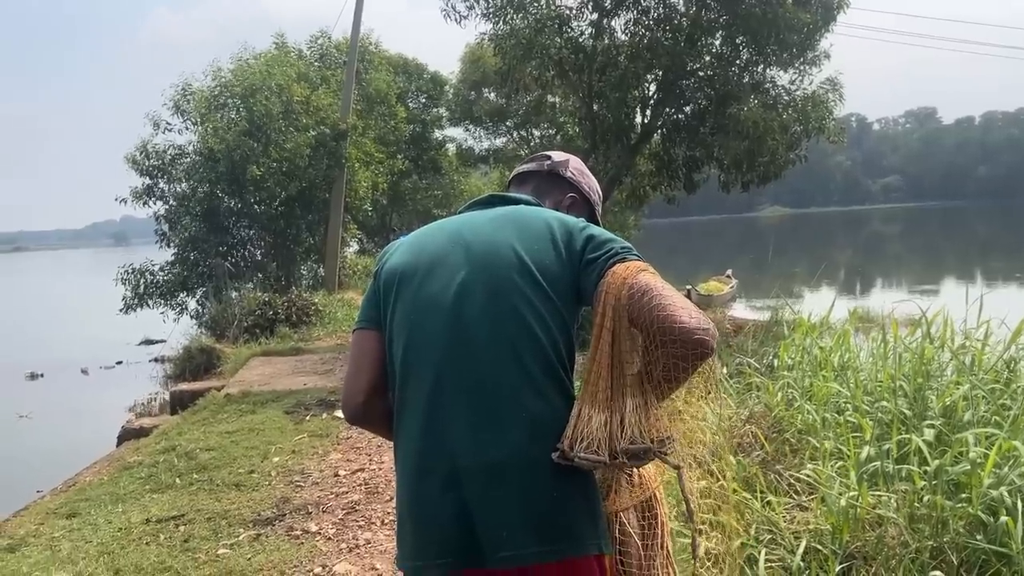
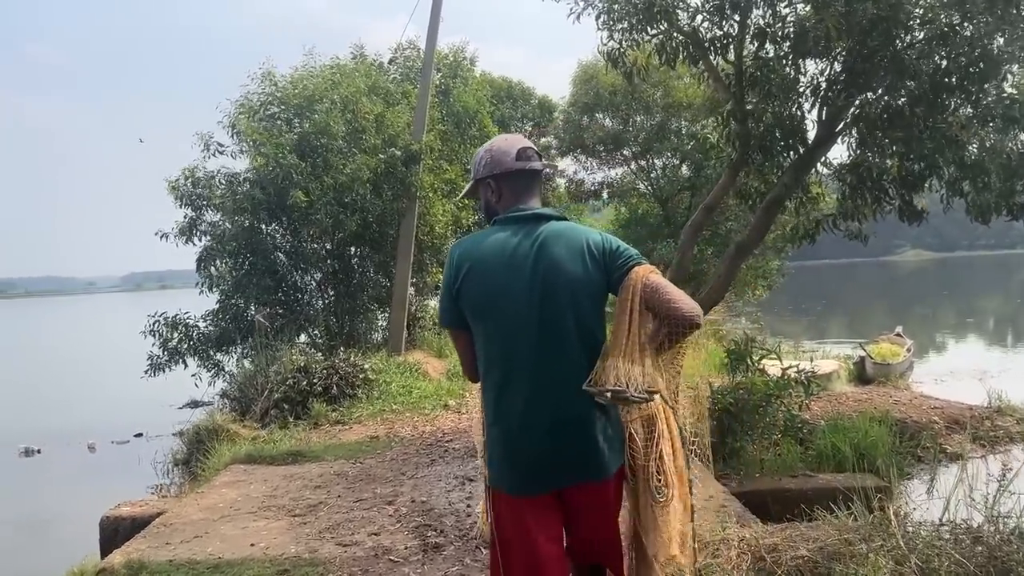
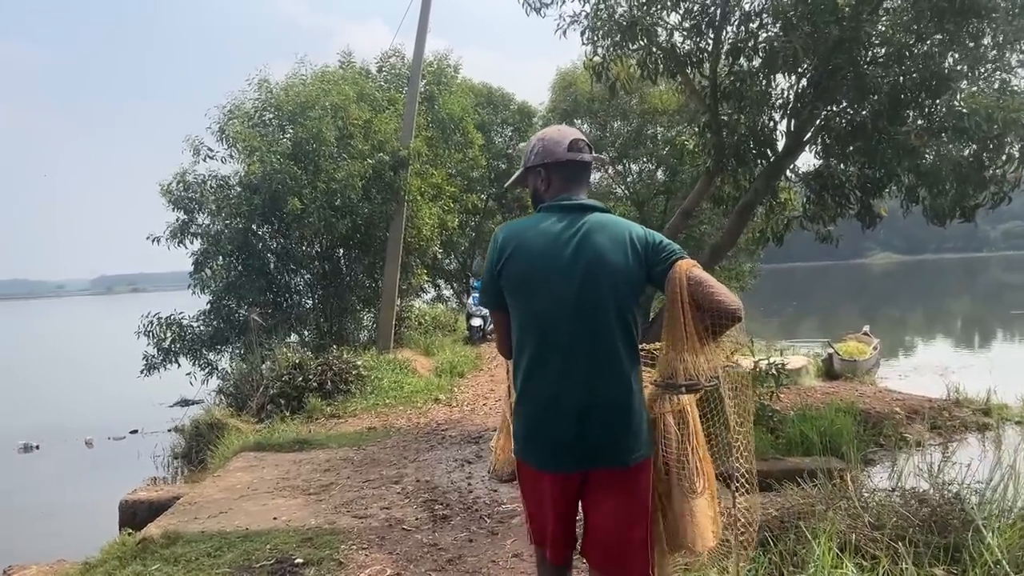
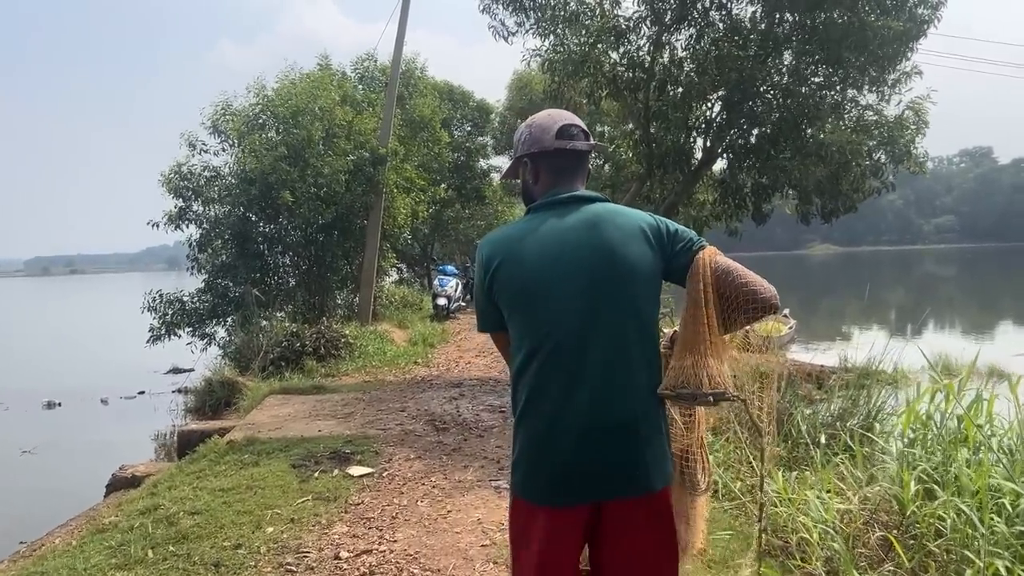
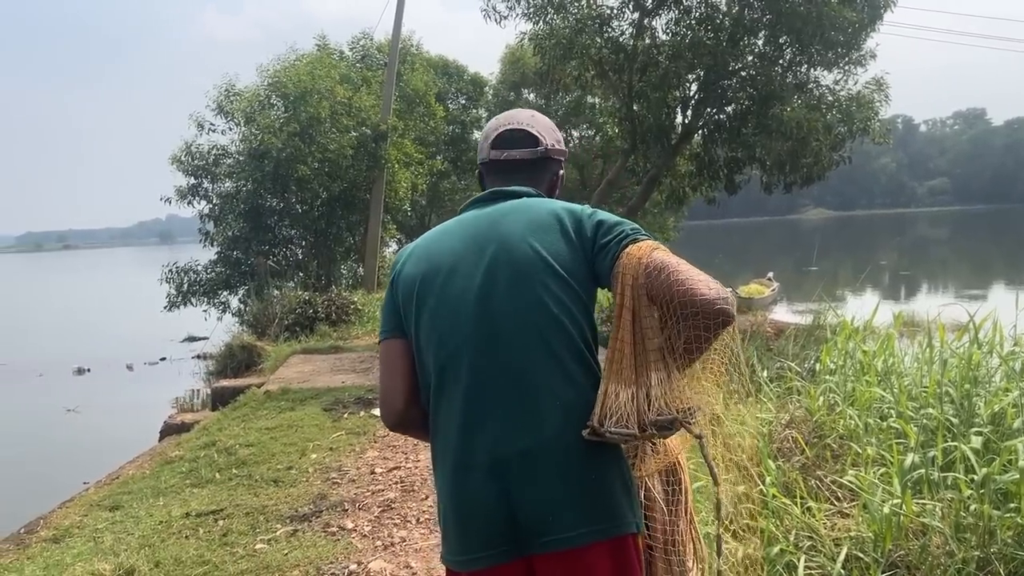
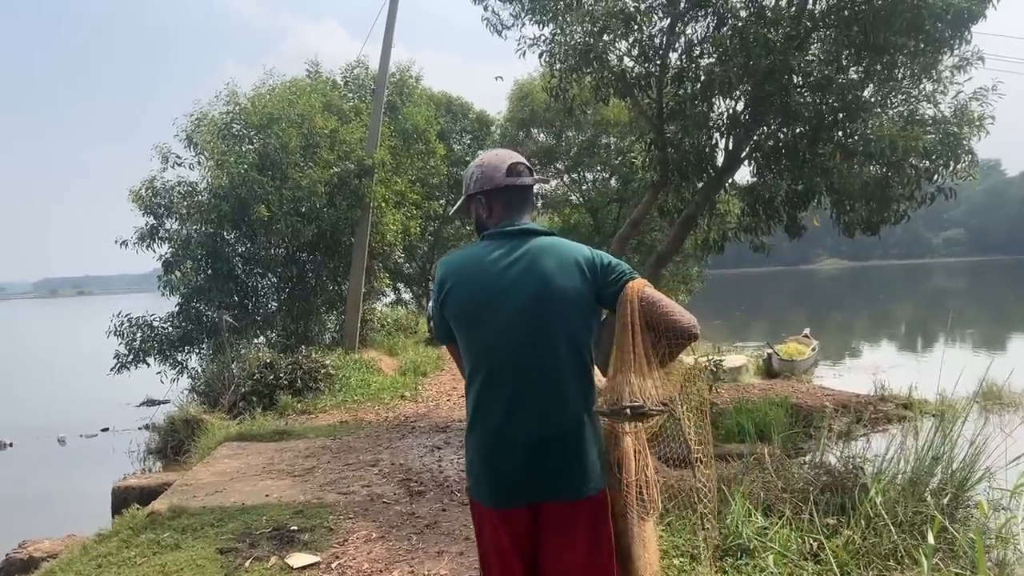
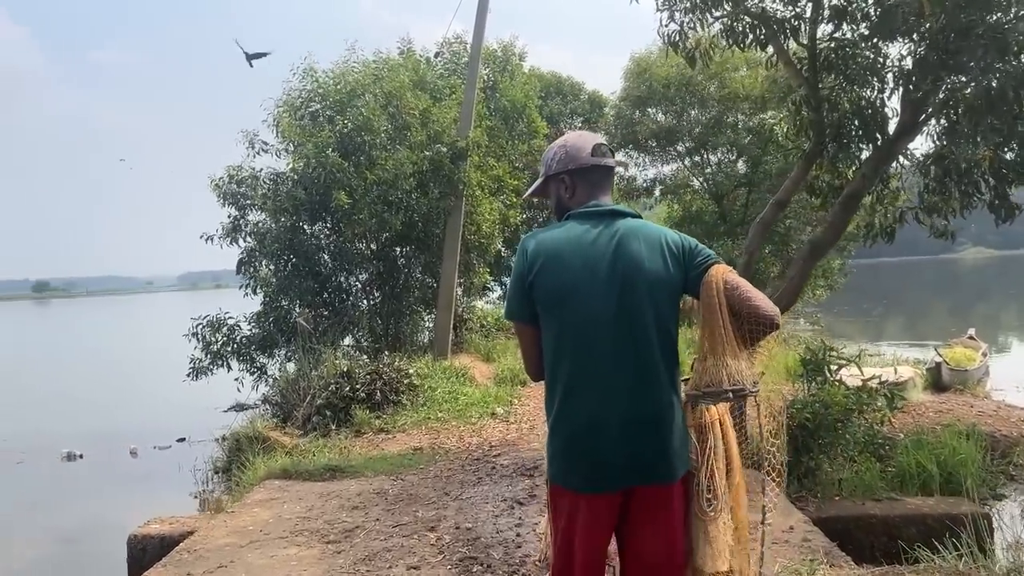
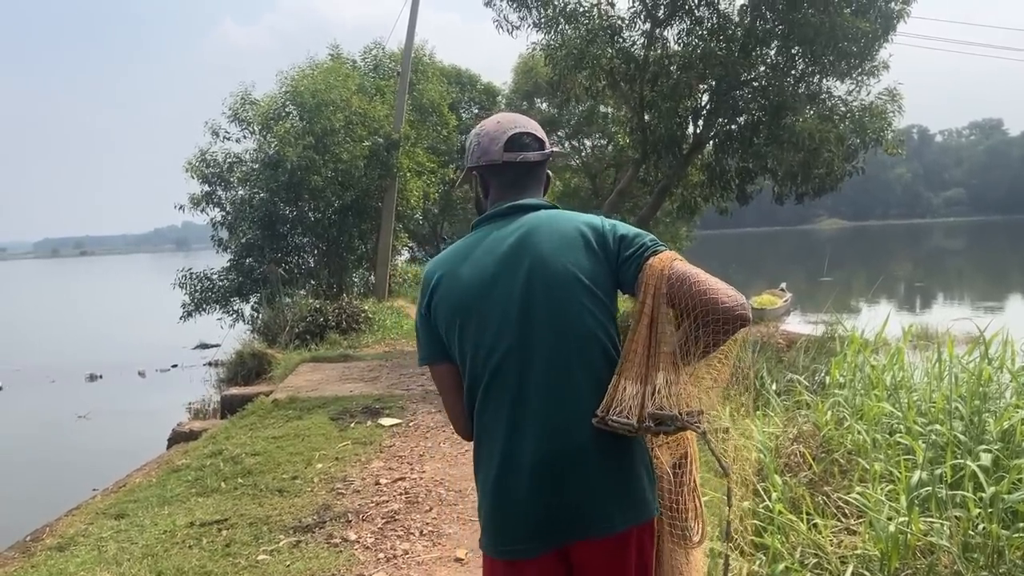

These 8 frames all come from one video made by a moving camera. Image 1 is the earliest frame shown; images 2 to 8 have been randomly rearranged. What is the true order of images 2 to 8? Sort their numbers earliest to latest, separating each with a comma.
5, 8, 4, 6, 3, 2, 7
